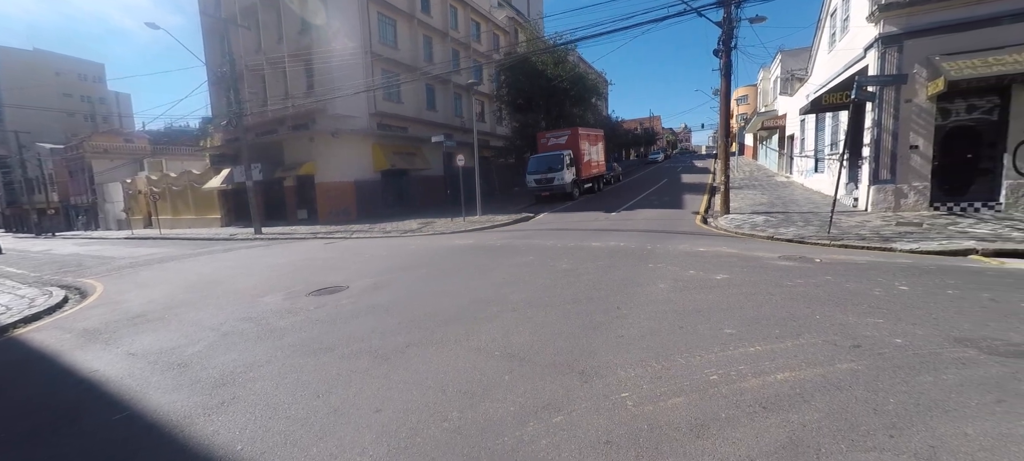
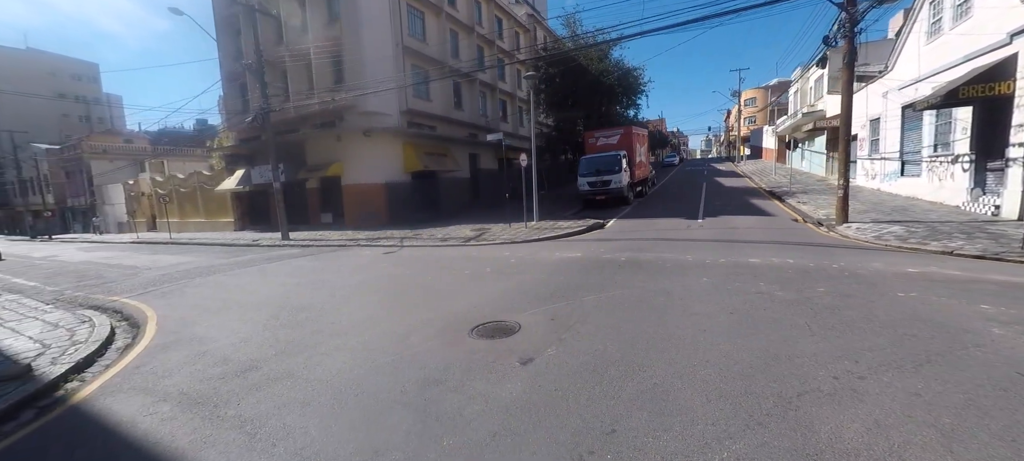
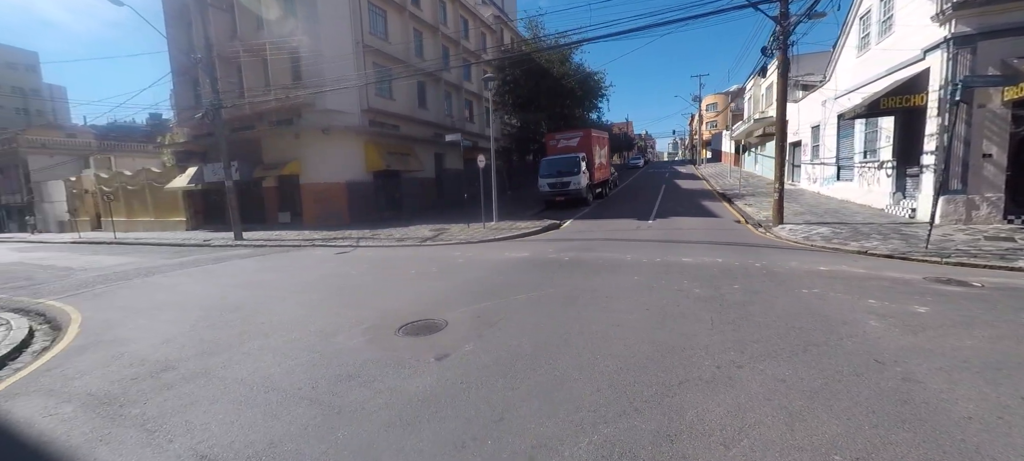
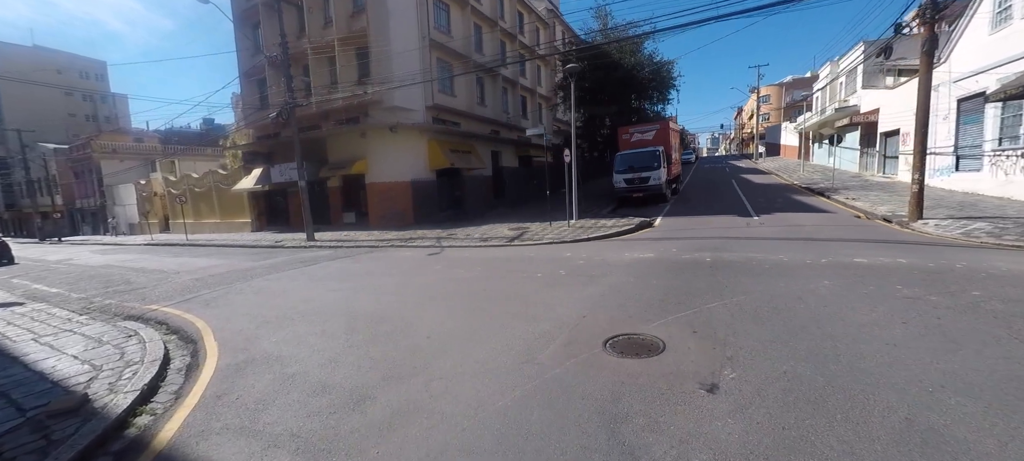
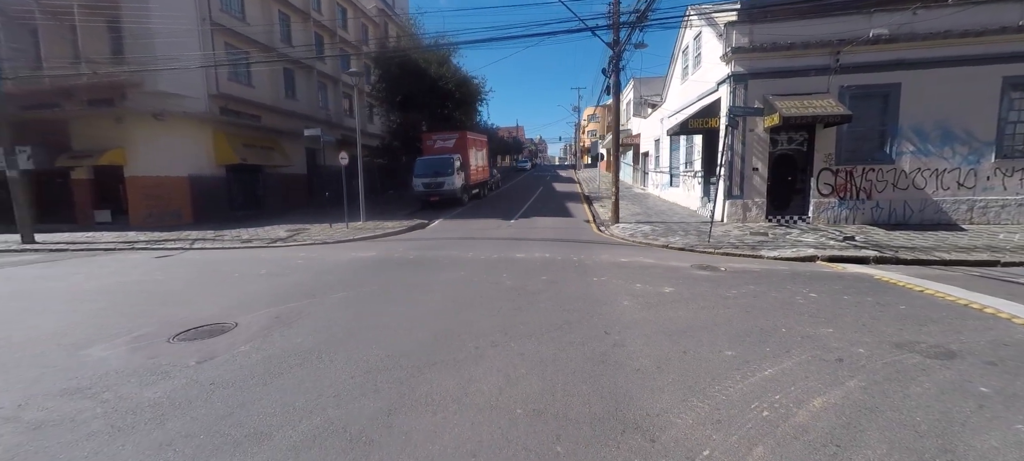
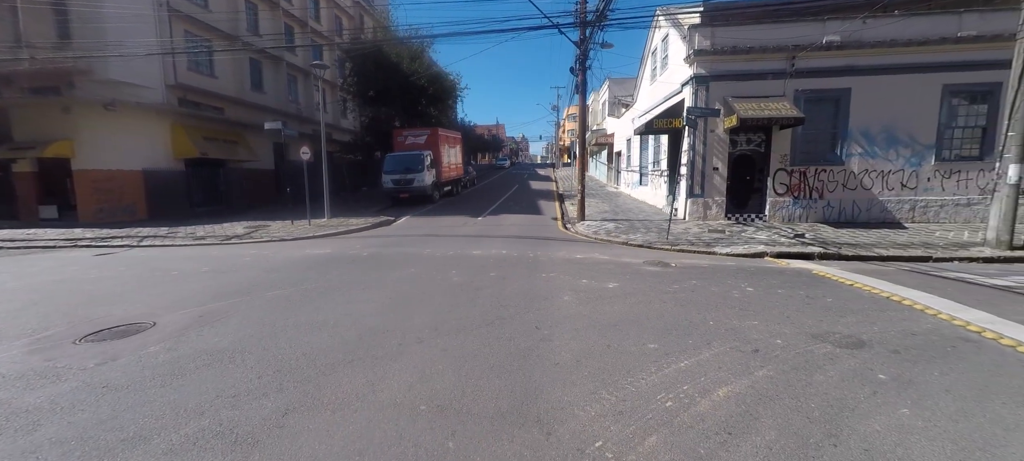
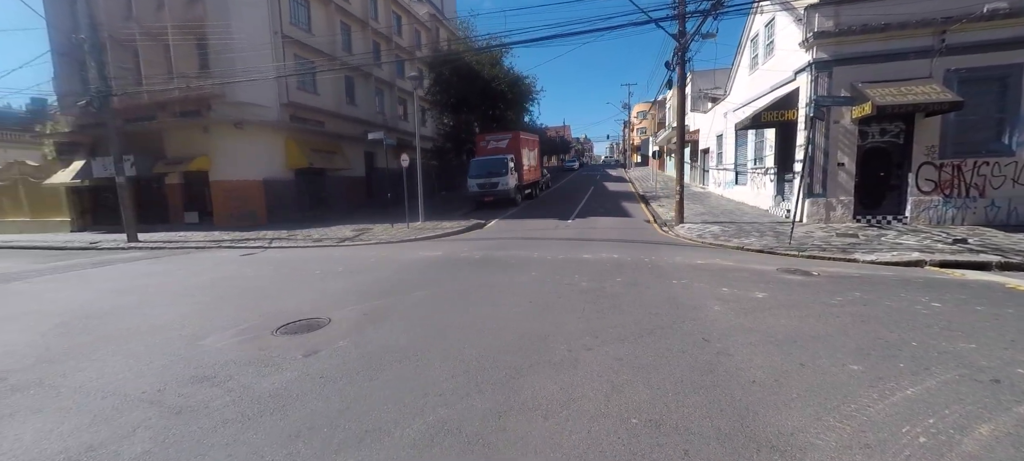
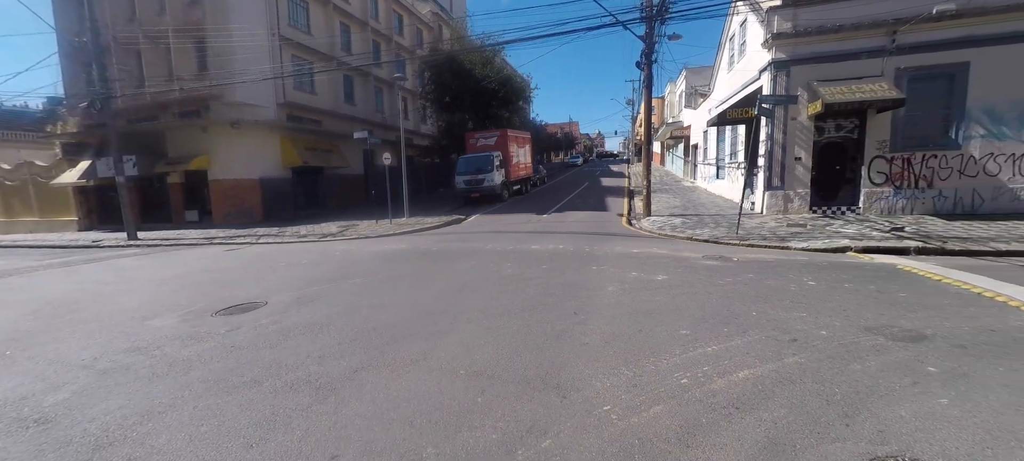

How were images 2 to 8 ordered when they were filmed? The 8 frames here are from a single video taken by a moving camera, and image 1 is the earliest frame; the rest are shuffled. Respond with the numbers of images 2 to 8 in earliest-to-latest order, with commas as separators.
8, 6, 5, 7, 3, 2, 4
